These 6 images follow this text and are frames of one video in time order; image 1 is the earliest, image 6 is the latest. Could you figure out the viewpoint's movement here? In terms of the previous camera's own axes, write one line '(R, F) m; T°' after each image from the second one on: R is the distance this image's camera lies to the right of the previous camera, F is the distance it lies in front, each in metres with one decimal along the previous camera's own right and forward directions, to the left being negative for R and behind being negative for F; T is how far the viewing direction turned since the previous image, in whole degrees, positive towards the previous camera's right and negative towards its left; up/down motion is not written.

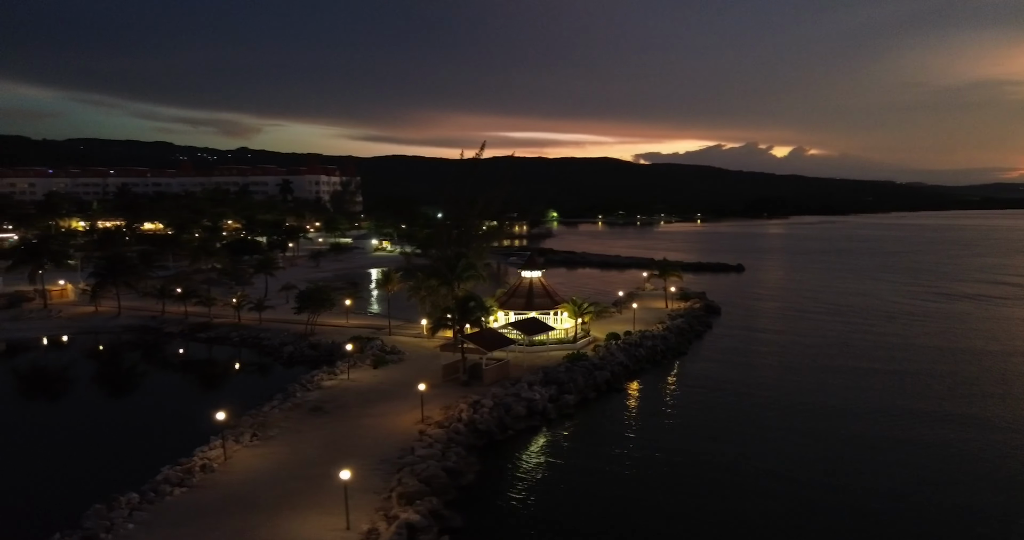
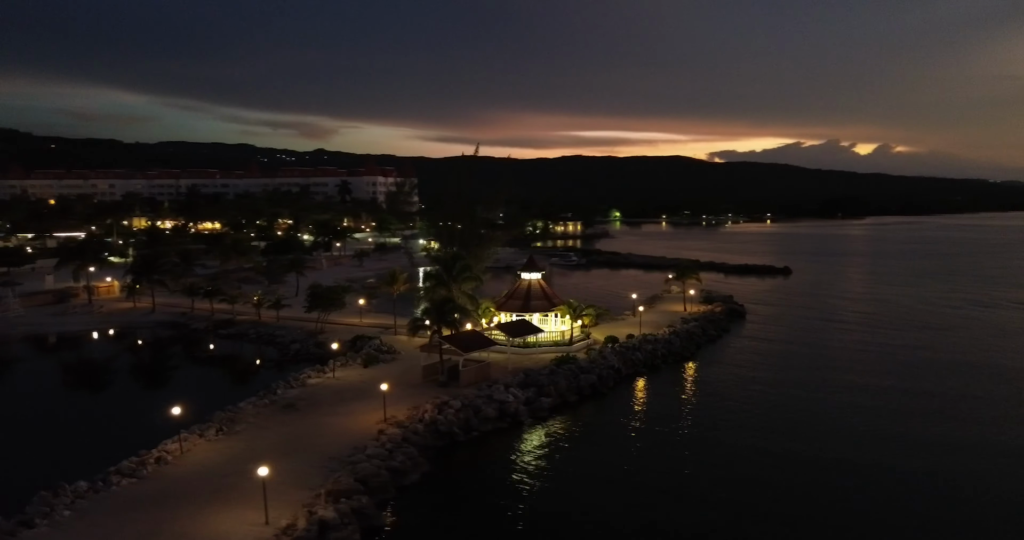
(+2.9, +0.1) m; -5°
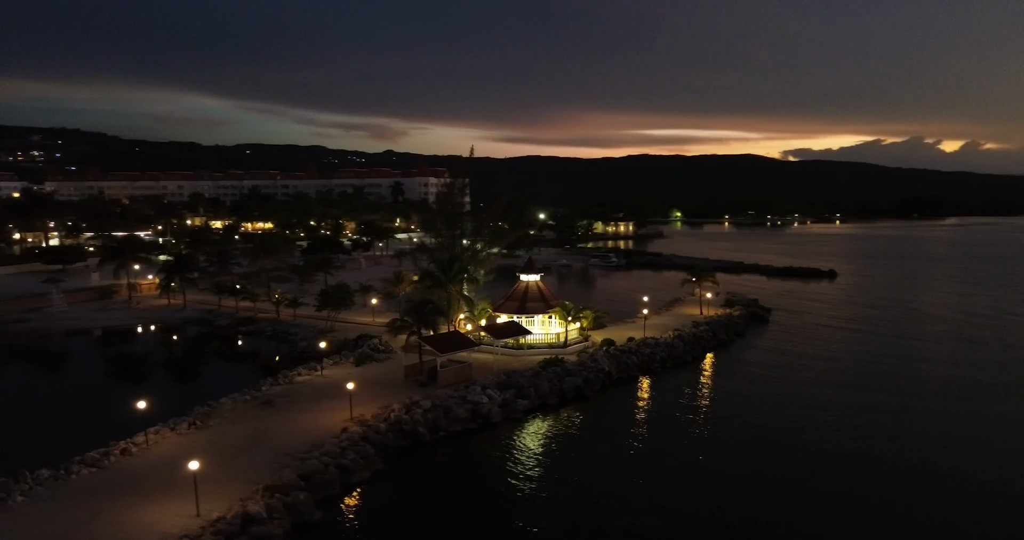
(+2.8, +0.1) m; -5°
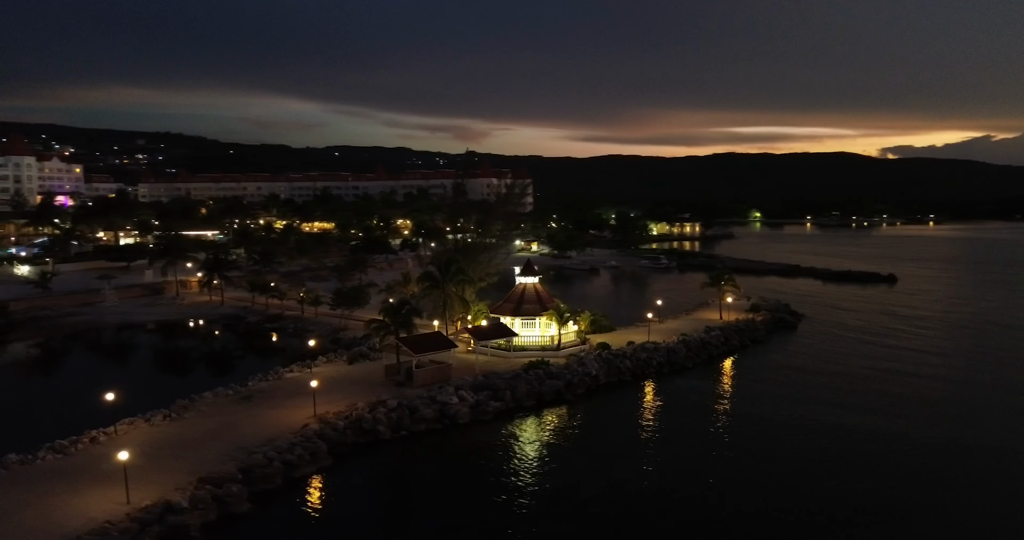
(+3.5, +0.1) m; -6°
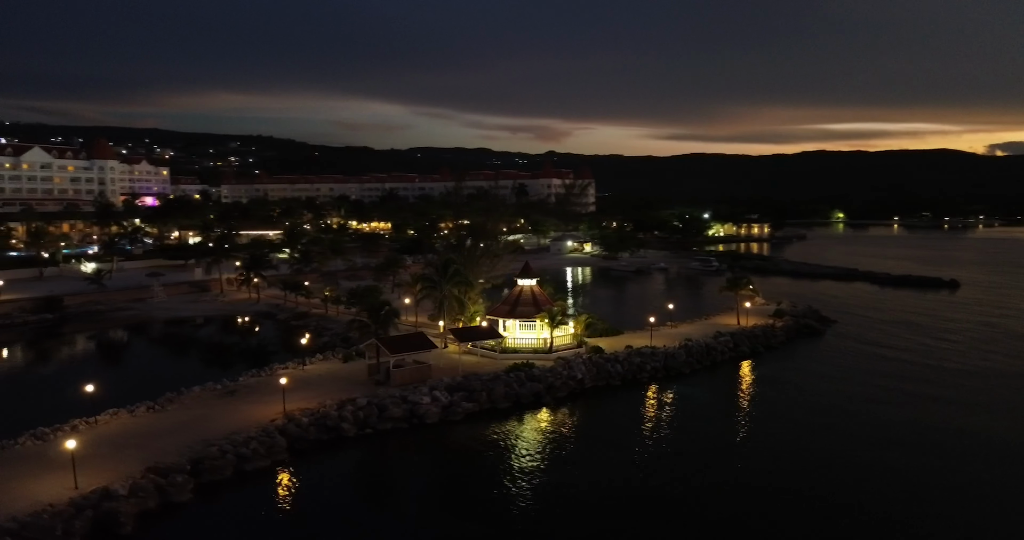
(+3.5, +0.1) m; -6°
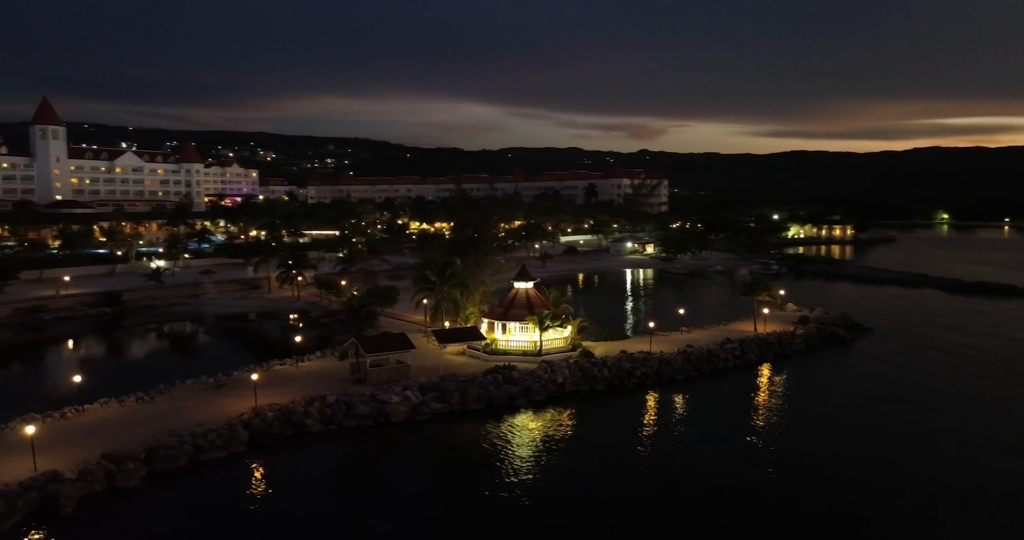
(+4.0, +0.1) m; -7°
